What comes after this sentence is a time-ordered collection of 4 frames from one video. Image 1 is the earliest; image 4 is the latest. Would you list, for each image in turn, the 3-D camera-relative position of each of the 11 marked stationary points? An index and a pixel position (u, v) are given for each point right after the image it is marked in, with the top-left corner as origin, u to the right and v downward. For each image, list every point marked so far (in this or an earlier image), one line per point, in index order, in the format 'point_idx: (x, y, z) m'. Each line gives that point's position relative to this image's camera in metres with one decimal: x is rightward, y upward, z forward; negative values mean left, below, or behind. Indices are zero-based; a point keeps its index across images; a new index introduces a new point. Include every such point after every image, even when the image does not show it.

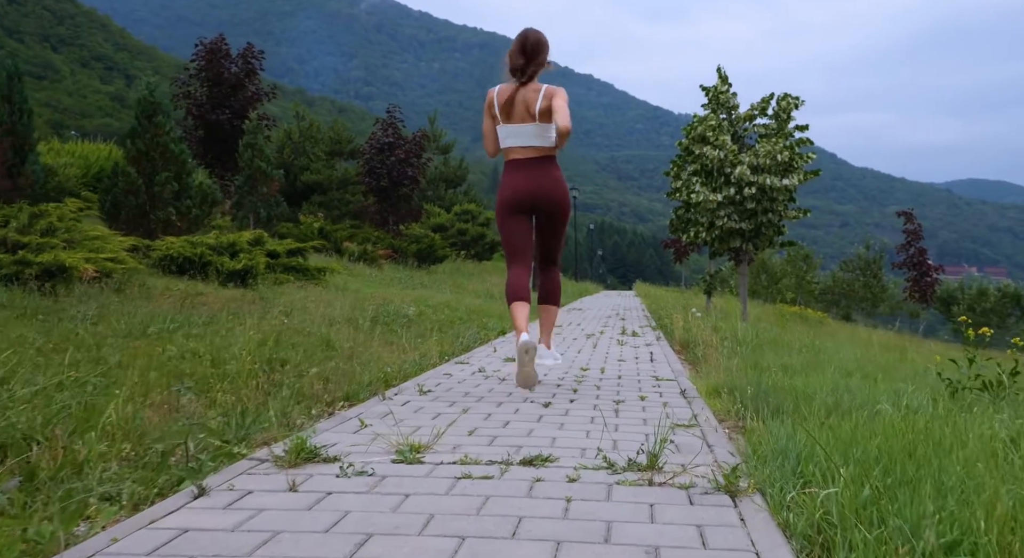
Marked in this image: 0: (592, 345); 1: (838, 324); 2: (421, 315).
0: (+0.8, -0.7, +8.3) m
1: (+7.7, -1.1, +19.8) m
2: (-1.1, -0.4, +9.8) m
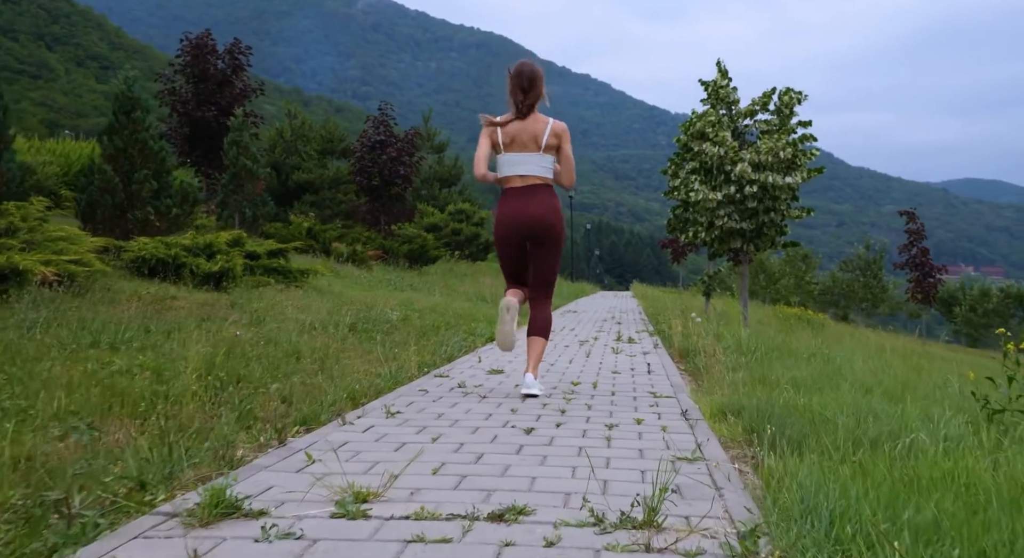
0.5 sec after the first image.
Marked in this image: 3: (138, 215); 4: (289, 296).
0: (+0.7, -0.7, +7.8) m
1: (+7.6, -1.1, +19.3) m
2: (-1.2, -0.5, +9.3) m
3: (-6.1, +1.0, +13.6) m
4: (-2.6, -0.2, +10.0) m
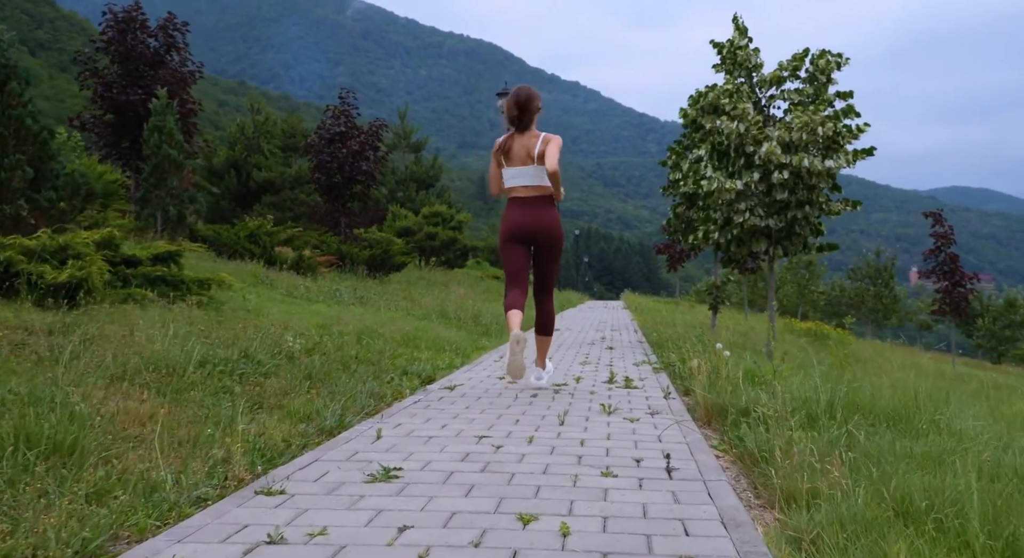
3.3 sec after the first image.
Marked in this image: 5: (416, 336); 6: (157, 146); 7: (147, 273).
0: (+0.3, -0.8, +5.1) m
1: (+7.0, -1.3, +16.7) m
2: (-1.6, -0.6, +6.5) m
3: (-6.6, +0.9, +10.8) m
4: (-3.0, -0.3, +7.3) m
5: (-1.0, -0.6, +8.7) m
6: (-6.5, +2.4, +15.4) m
7: (-3.8, +0.1, +8.7) m
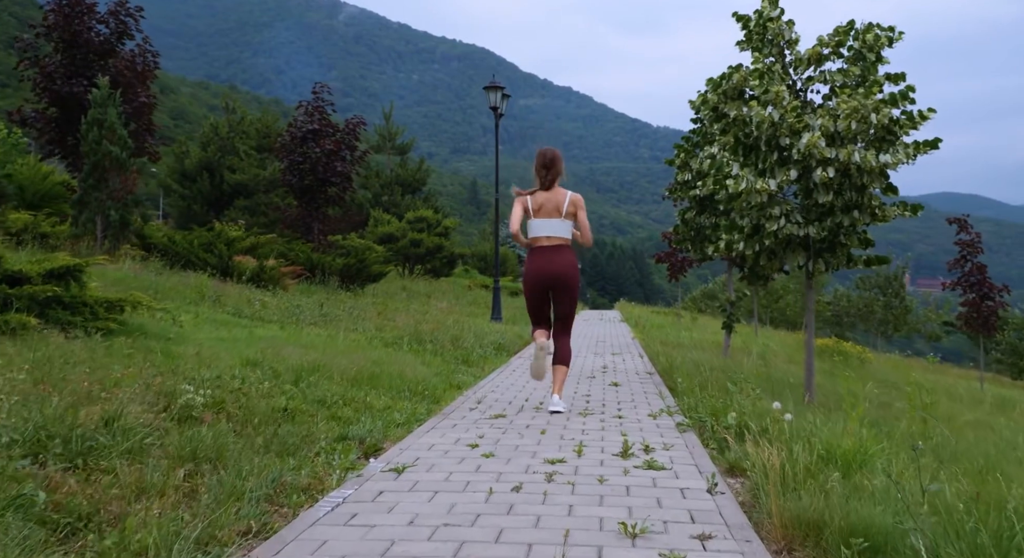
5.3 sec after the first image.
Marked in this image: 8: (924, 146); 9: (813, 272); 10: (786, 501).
0: (+0.2, -1.0, +3.4) m
1: (+6.8, -1.6, +15.0) m
2: (-1.7, -0.8, +4.8) m
3: (-6.7, +0.7, +9.0) m
4: (-3.2, -0.5, +5.5) m
5: (-1.1, -0.8, +6.9) m
6: (-6.7, +2.2, +13.6) m
7: (-4.0, -0.1, +6.9) m
8: (+3.8, +1.2, +7.6) m
9: (+3.0, +0.1, +8.3) m
10: (+1.1, -0.8, +3.3) m
